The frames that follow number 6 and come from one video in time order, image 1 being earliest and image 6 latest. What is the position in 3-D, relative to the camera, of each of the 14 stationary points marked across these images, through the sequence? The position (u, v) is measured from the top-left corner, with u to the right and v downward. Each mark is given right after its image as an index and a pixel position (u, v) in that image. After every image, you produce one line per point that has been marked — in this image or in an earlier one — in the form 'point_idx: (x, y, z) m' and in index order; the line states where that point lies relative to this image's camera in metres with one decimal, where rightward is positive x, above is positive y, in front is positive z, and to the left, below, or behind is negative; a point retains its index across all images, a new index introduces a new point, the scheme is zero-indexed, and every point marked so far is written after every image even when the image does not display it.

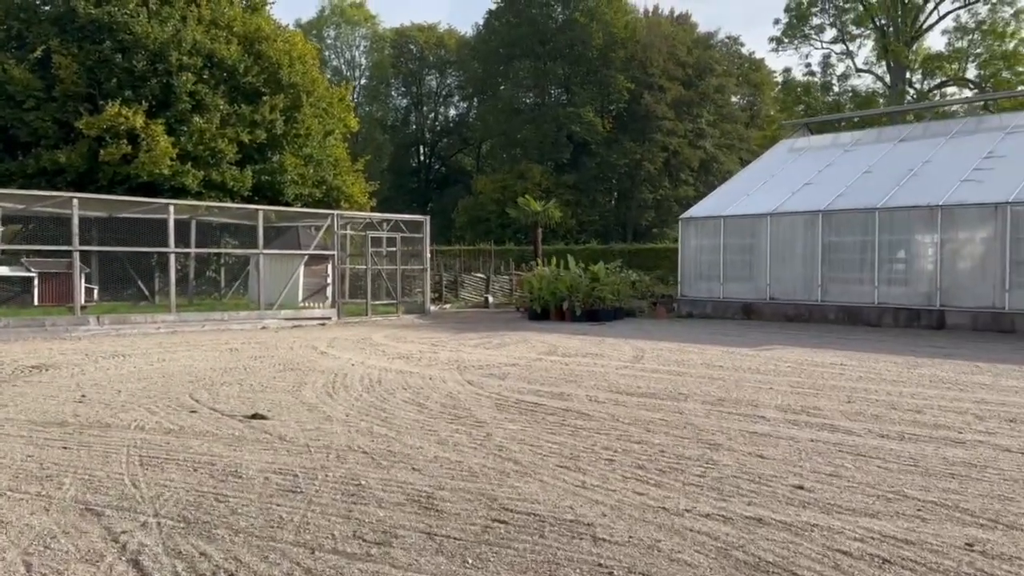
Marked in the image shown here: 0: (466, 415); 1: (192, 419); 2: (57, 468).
0: (-0.5, -1.5, +9.6) m
1: (-3.5, -1.4, +8.8) m
2: (-3.9, -1.5, +6.9) m
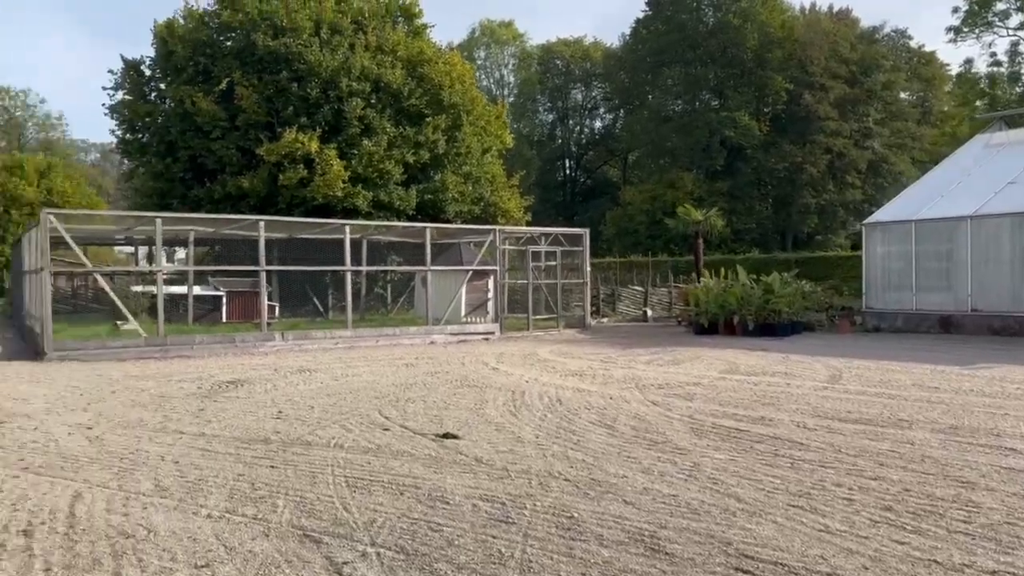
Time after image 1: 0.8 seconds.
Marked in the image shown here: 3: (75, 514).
0: (+1.7, -1.7, +9.0) m
1: (-1.4, -1.6, +8.7) m
2: (-2.1, -1.7, +6.9) m
3: (-3.1, -1.6, +5.9) m
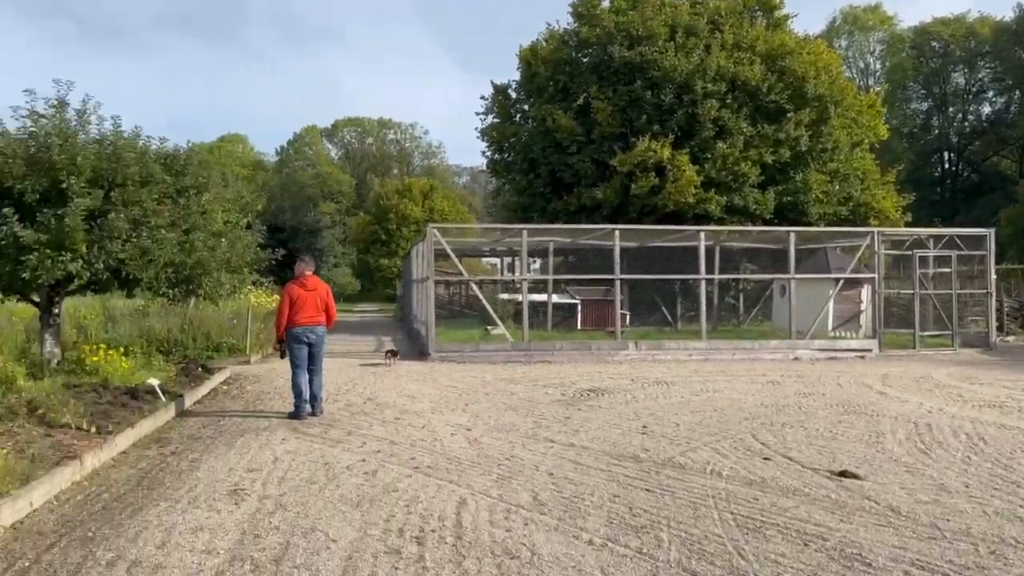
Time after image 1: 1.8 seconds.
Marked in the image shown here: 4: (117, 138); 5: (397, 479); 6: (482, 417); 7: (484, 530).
0: (+5.3, -1.8, +6.7) m
1: (+2.4, -1.7, +7.6) m
2: (+1.1, -1.7, +6.2) m
3: (-0.3, -1.7, +5.7) m
4: (-5.1, +2.0, +10.6) m
5: (-0.9, -1.6, +6.7) m
6: (-0.3, -1.6, +9.8) m
7: (-0.2, -1.7, +5.7) m
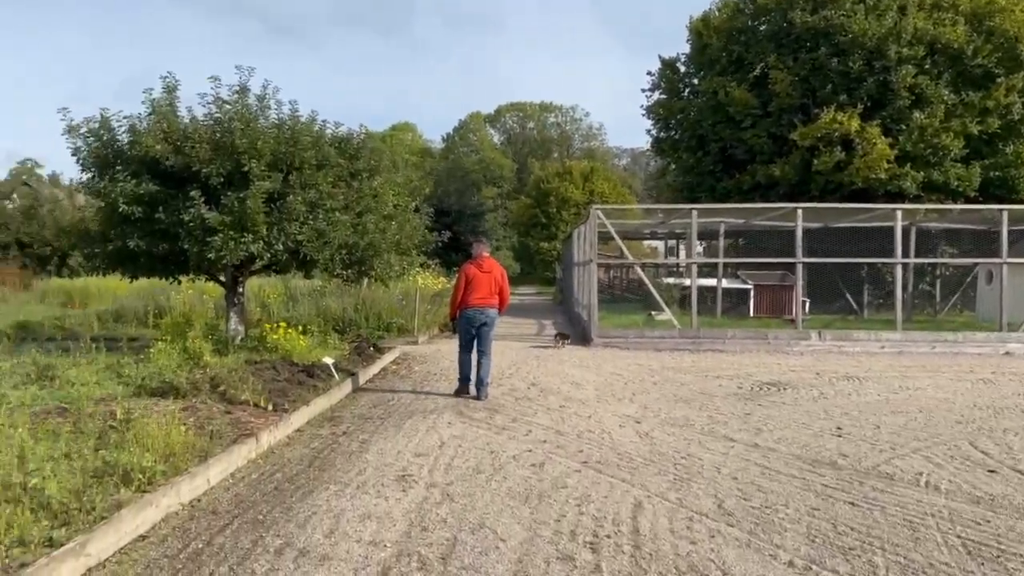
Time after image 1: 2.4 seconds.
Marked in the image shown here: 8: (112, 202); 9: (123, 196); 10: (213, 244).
0: (+6.6, -1.7, +5.0) m
1: (+3.9, -1.6, +6.5) m
2: (+2.3, -1.6, +5.4) m
3: (+0.8, -1.5, +5.2) m
4: (-2.9, +2.2, +10.8) m
5: (+0.4, -1.4, +6.3) m
6: (+1.6, -1.4, +9.2) m
7: (+1.0, -1.6, +5.1) m
8: (-5.0, +1.1, +10.2) m
9: (-4.8, +1.1, +10.0) m
10: (-3.6, +0.5, +9.9) m
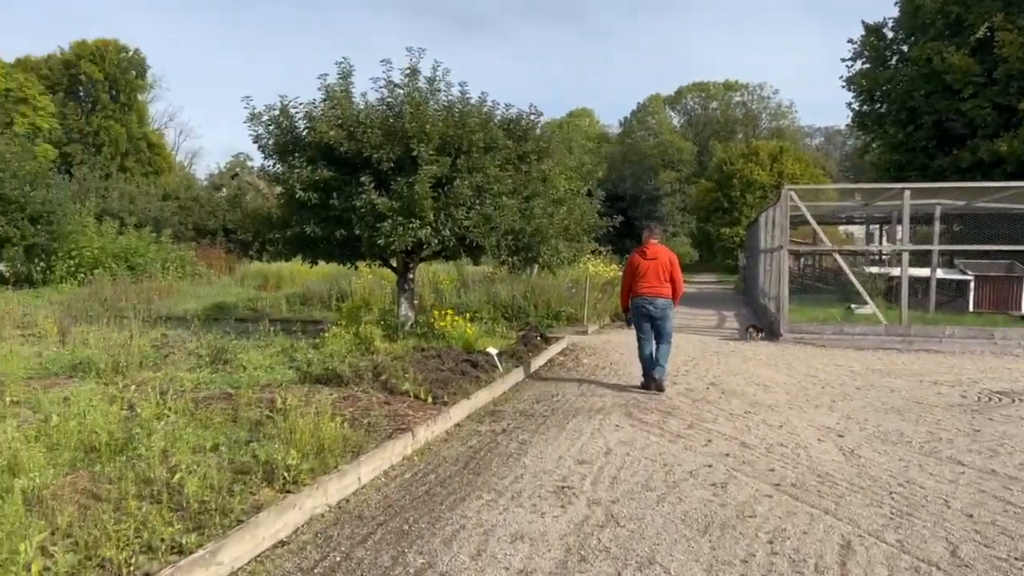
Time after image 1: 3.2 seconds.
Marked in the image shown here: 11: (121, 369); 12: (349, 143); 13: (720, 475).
0: (+7.3, -1.8, +2.8) m
1: (+5.0, -1.6, +4.9) m
2: (+3.2, -1.6, +4.2) m
3: (+1.8, -1.5, +4.2) m
4: (-0.6, +2.4, +10.4) m
5: (+1.6, -1.4, +5.4) m
6: (+3.4, -1.3, +8.0) m
7: (+1.9, -1.5, +4.1) m
8: (-2.8, +1.3, +10.3) m
9: (-2.6, +1.3, +10.1) m
10: (-1.6, +0.7, +9.8) m
11: (-3.7, -0.8, +7.7) m
12: (-2.0, +1.8, +10.0) m
13: (+1.5, -1.3, +5.7) m
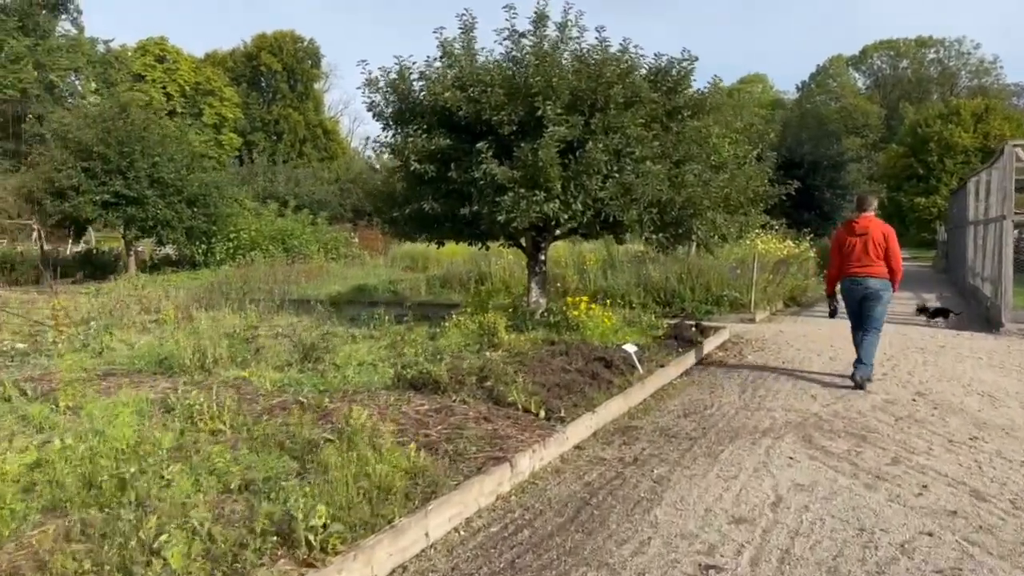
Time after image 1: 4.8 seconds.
0: (+7.3, -1.8, -0.1) m
1: (+5.4, -1.5, +2.4) m
2: (+3.5, -1.6, +2.0) m
3: (+2.1, -1.5, +2.4) m
4: (+1.0, +2.6, +8.8) m
5: (+2.1, -1.3, +3.5) m
6: (+4.4, -1.2, +5.7) m
7: (+2.2, -1.5, +2.3) m
8: (-1.2, +1.5, +9.2) m
9: (-1.1, +1.5, +8.9) m
10: (-0.1, +0.9, +8.4) m
11: (-2.6, -0.6, +6.9) m
12: (-0.5, +2.0, +8.7) m
13: (+2.1, -1.3, +3.9) m
